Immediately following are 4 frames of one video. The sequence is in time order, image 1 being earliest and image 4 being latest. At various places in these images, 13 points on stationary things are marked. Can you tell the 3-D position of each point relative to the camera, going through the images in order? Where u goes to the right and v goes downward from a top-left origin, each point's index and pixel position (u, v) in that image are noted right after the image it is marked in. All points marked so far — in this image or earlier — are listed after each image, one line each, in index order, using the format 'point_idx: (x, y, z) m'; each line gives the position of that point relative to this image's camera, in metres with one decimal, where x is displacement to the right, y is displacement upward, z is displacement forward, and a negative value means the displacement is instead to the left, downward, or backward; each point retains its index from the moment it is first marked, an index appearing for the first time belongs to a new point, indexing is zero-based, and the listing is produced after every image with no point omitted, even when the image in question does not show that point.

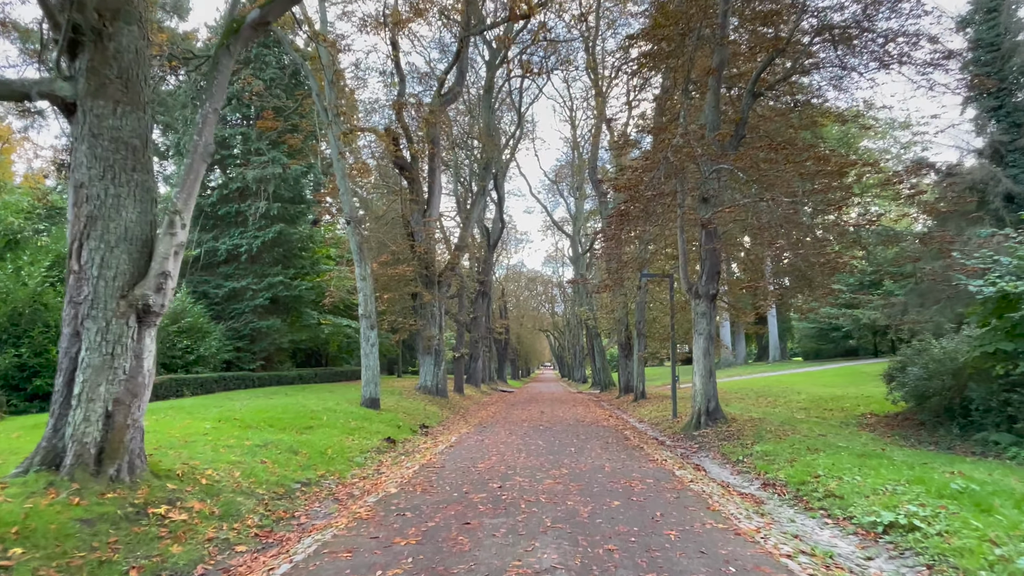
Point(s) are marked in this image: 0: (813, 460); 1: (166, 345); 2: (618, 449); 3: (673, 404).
0: (+4.0, -2.3, +8.6) m
1: (-10.1, -1.7, +18.8) m
2: (+1.7, -2.6, +10.2) m
3: (+4.2, -3.0, +16.6) m
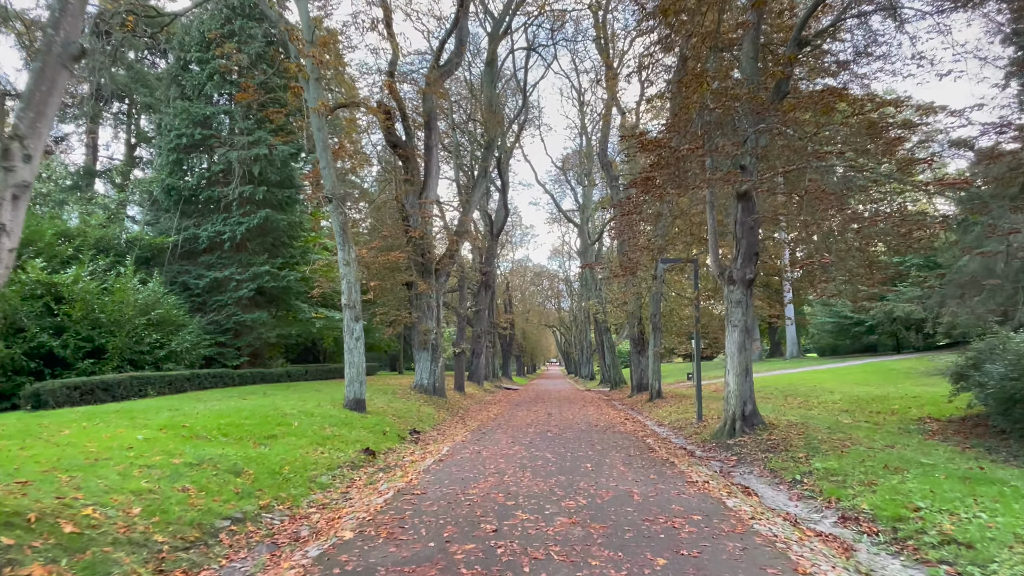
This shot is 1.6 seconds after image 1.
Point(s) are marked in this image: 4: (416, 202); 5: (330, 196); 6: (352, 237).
0: (+4.0, -2.0, +6.7) m
1: (-10.0, -1.4, +17.0) m
2: (+1.8, -2.3, +8.3) m
3: (+4.3, -2.7, +14.7) m
4: (-2.9, +2.6, +19.7) m
5: (-3.9, +2.0, +14.0) m
6: (-3.5, +1.1, +14.3) m
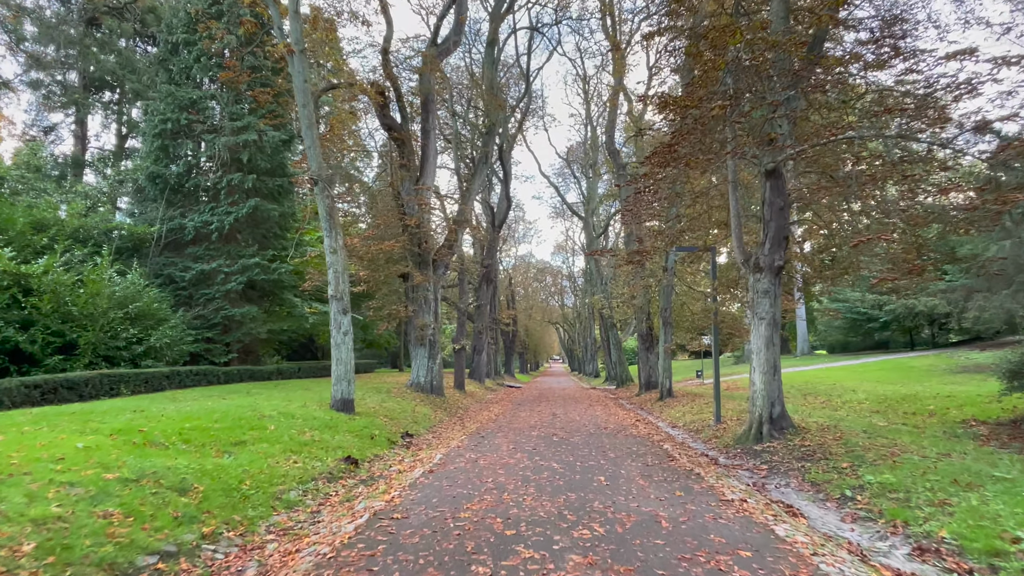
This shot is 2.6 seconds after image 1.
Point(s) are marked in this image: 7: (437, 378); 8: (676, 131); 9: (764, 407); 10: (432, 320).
0: (+4.0, -1.9, +5.5) m
1: (-9.9, -1.2, +15.9) m
2: (+1.8, -2.1, +7.2) m
3: (+4.3, -2.5, +13.5) m
4: (-2.9, +2.8, +18.5) m
5: (-3.9, +2.2, +12.8) m
6: (-3.5, +1.3, +13.1) m
7: (-2.3, -2.8, +19.9) m
8: (+2.4, +2.3, +9.6) m
9: (+4.0, -1.9, +10.3) m
10: (-2.3, -0.9, +18.9) m
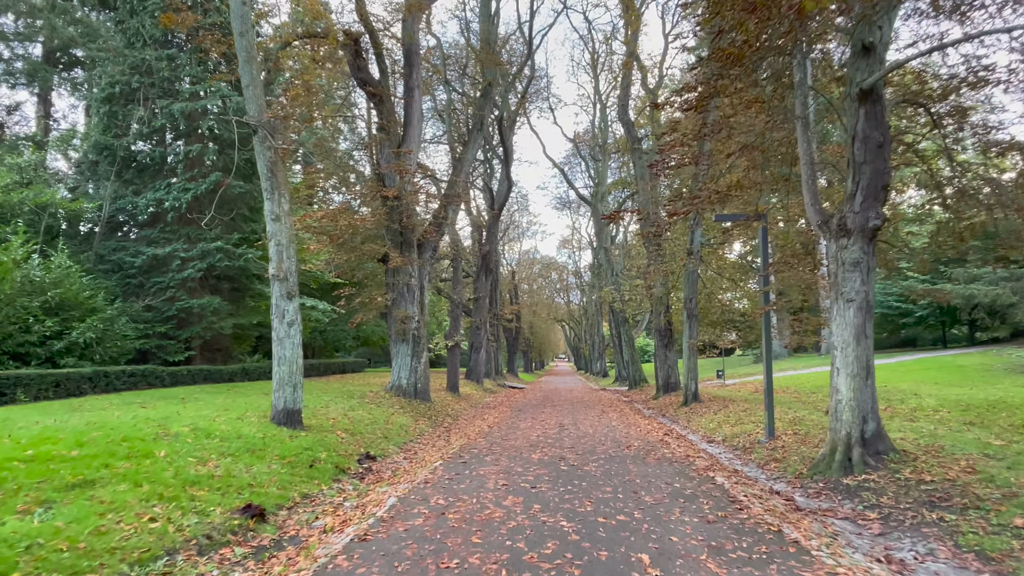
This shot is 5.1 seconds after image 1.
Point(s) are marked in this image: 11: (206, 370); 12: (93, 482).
0: (+3.9, -1.5, +2.6) m
1: (-10.0, -0.8, +13.1) m
2: (+1.6, -1.8, +4.3) m
3: (+4.2, -2.1, +10.6) m
4: (-2.9, +3.2, +15.7) m
5: (-4.0, +2.5, +10.0) m
6: (-3.6, +1.7, +10.3) m
7: (-2.3, -2.4, +17.0) m
8: (+2.3, +2.6, +6.7) m
9: (+3.9, -1.6, +7.4) m
10: (-2.3, -0.6, +16.0) m
11: (-8.4, -2.3, +17.8) m
12: (-3.6, -1.7, +5.6) m
